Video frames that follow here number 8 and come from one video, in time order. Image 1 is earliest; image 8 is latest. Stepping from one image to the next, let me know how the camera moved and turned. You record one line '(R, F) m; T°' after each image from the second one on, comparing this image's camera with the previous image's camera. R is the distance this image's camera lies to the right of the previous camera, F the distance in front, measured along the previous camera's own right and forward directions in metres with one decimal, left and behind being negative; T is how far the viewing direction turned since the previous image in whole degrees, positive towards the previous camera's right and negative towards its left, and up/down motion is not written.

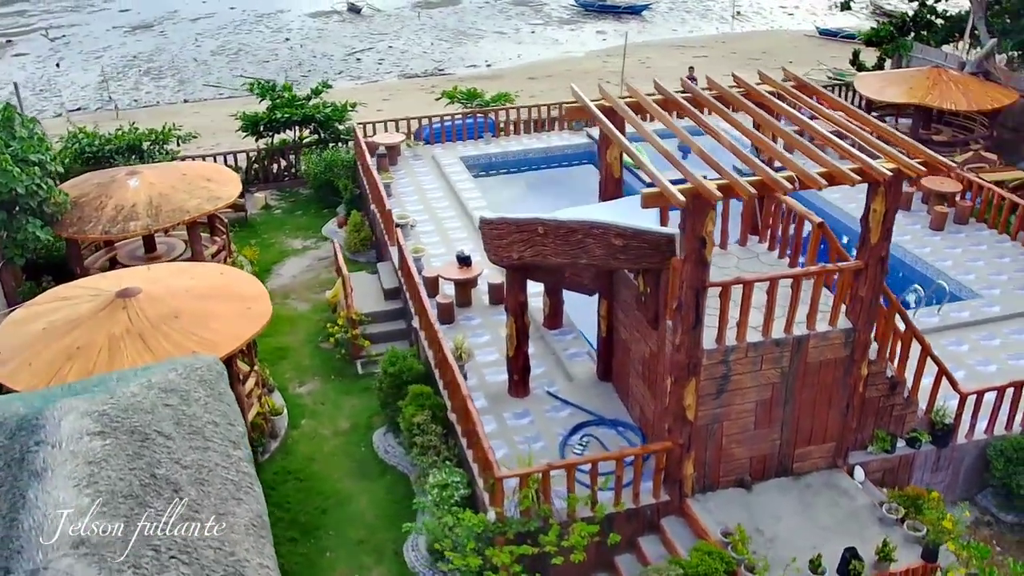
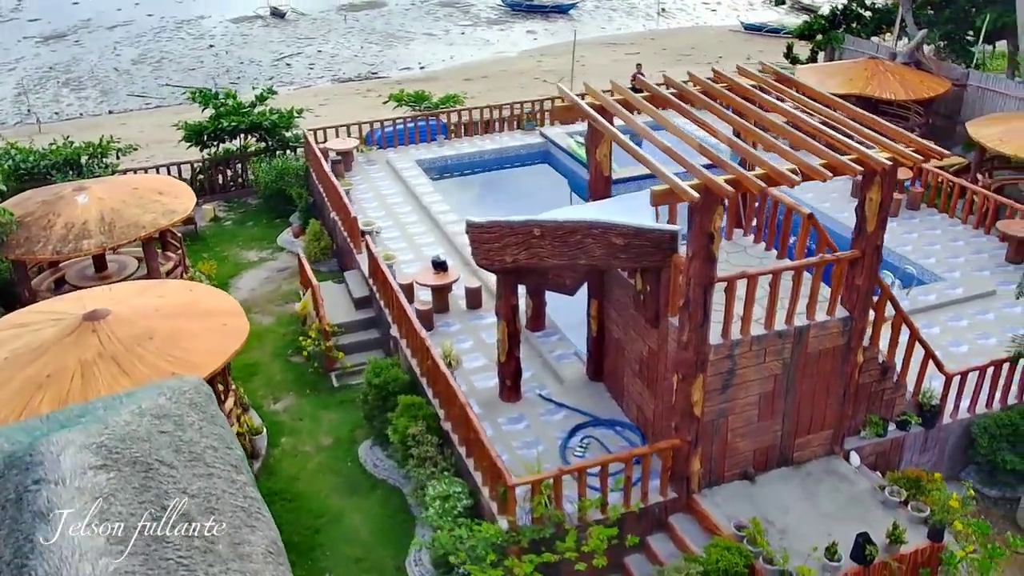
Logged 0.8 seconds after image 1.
(-0.7, +0.2) m; +5°
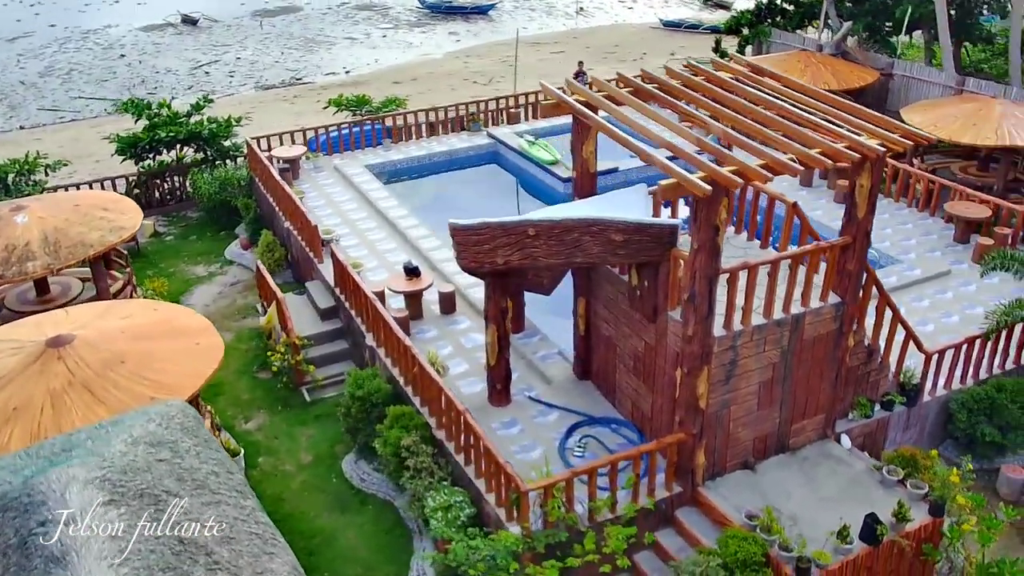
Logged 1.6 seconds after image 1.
(-0.8, +0.2) m; +5°
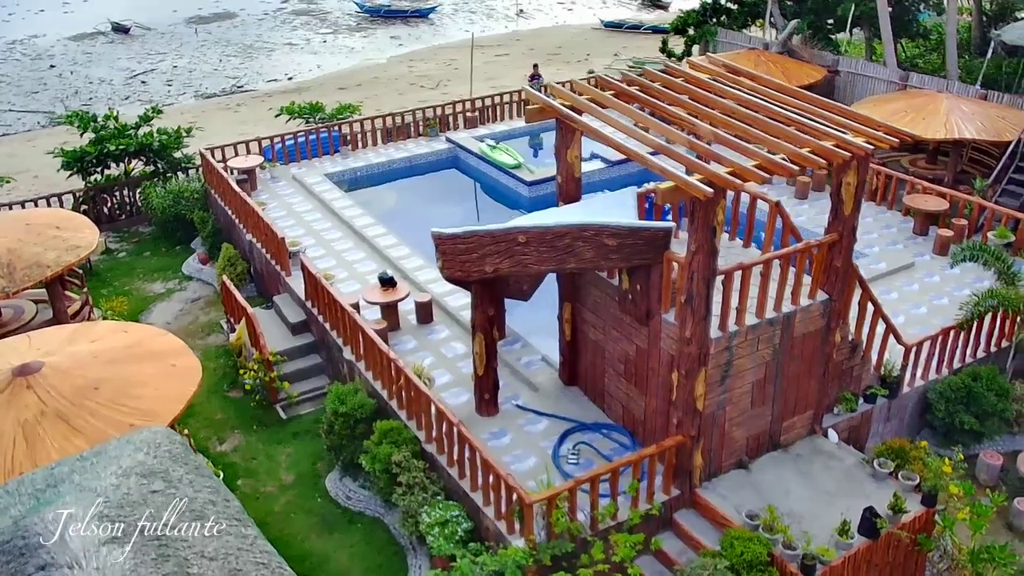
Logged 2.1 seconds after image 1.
(-0.5, +0.2) m; +4°
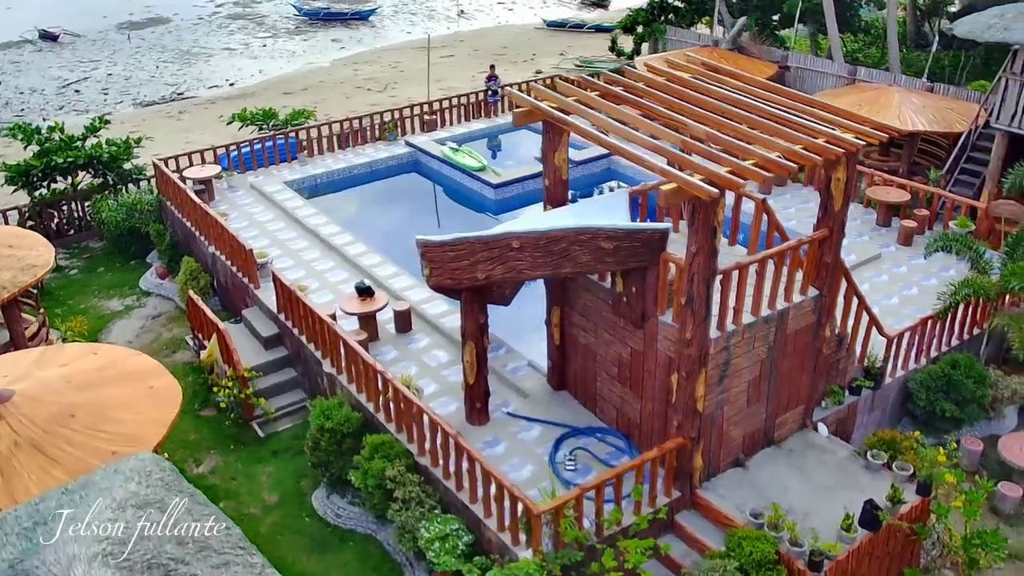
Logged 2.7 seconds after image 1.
(-0.5, +0.2) m; +4°
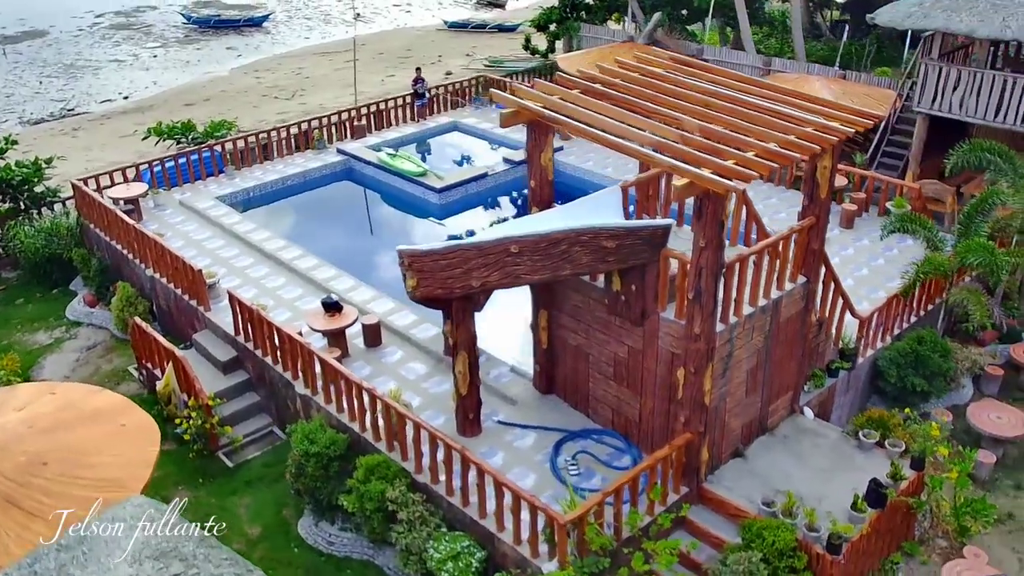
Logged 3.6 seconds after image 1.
(-1.0, +0.3) m; +7°
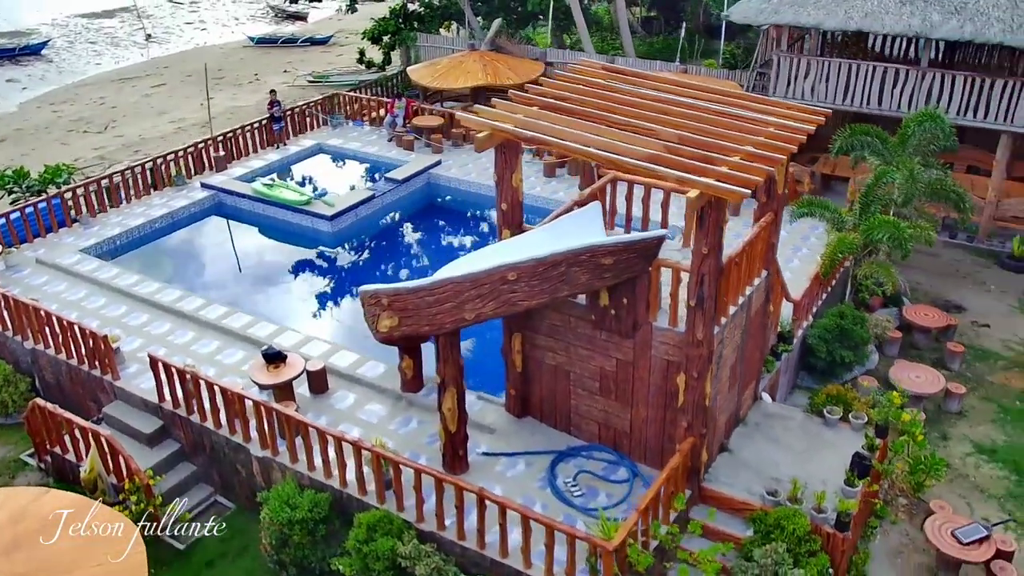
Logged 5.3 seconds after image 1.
(-1.7, +0.5) m; +13°
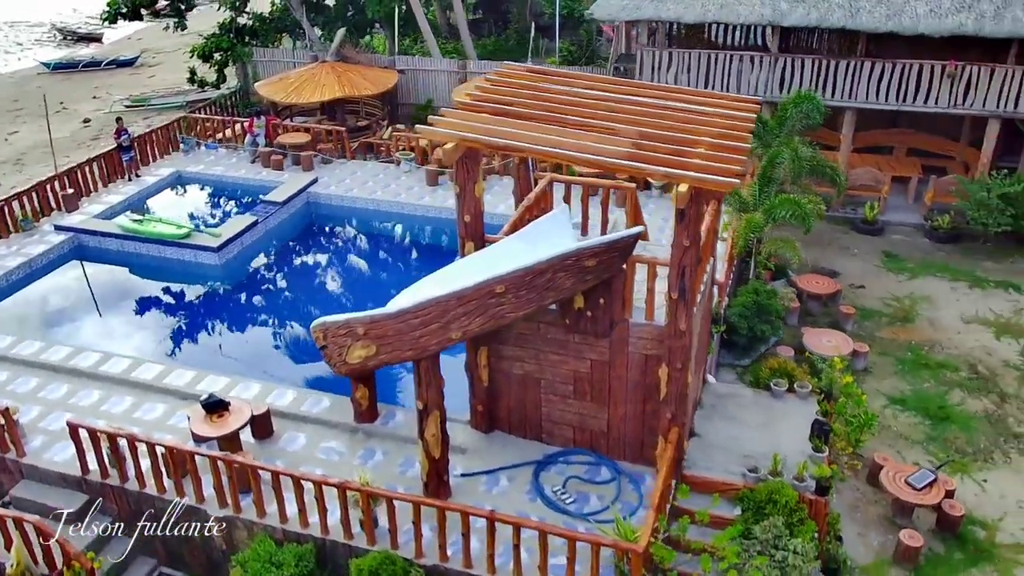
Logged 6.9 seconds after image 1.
(-1.5, +0.4) m; +12°
